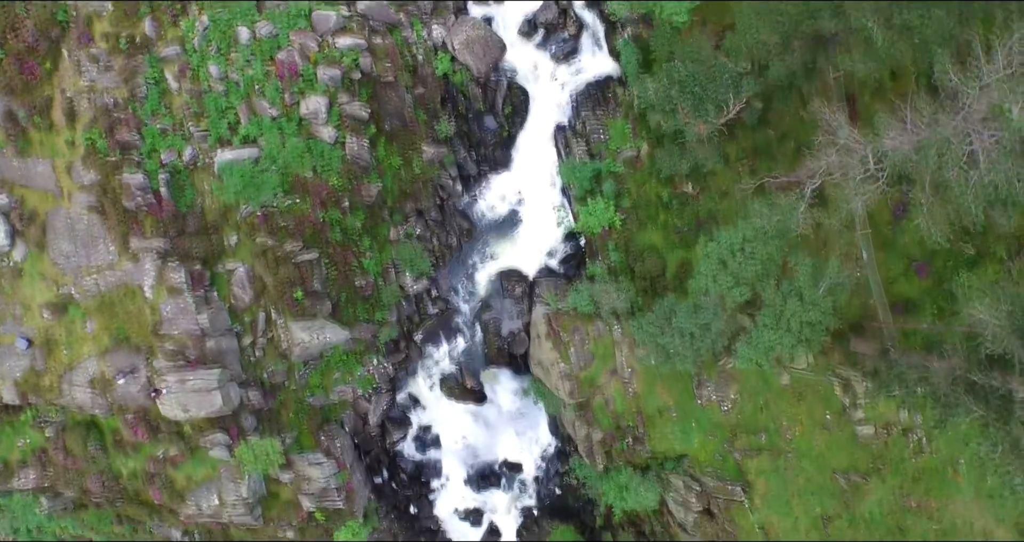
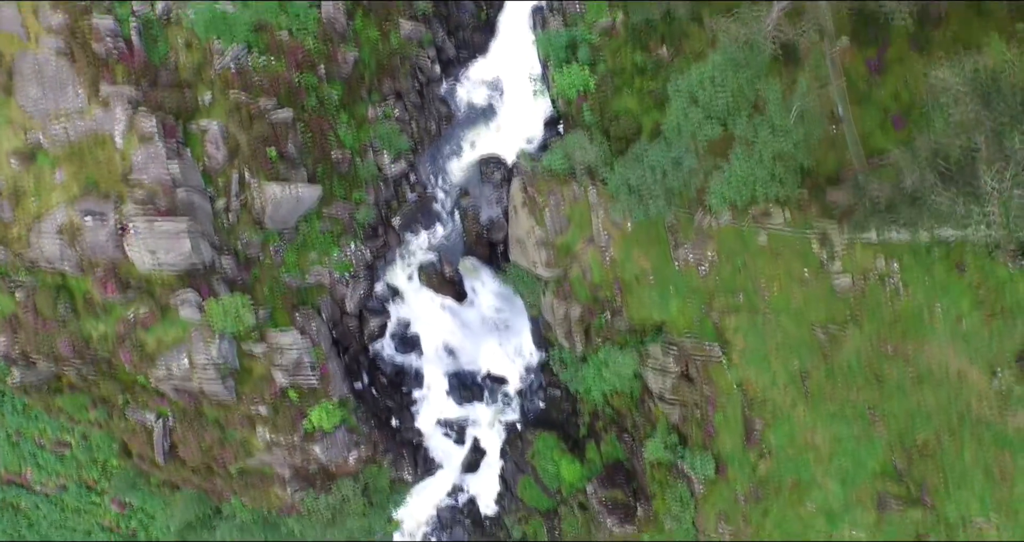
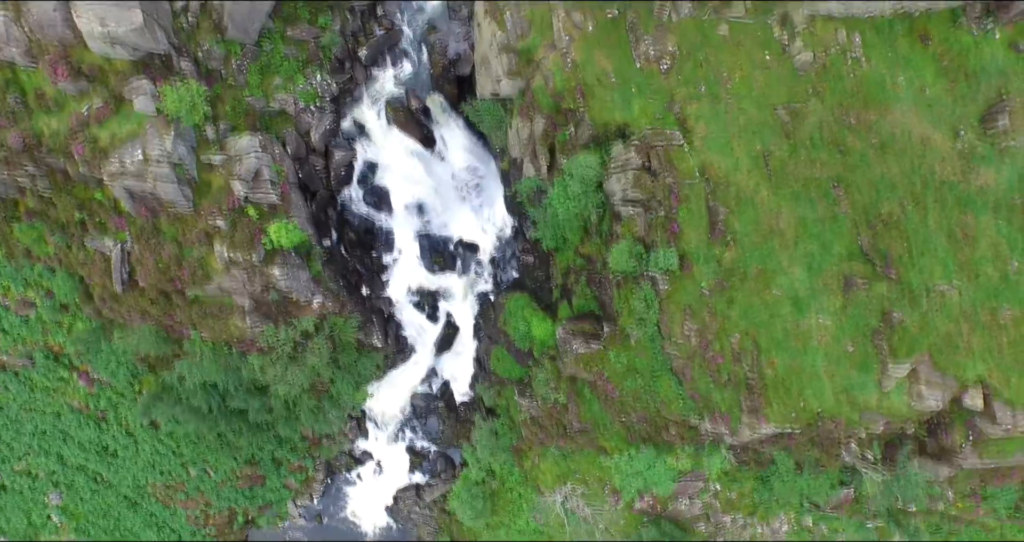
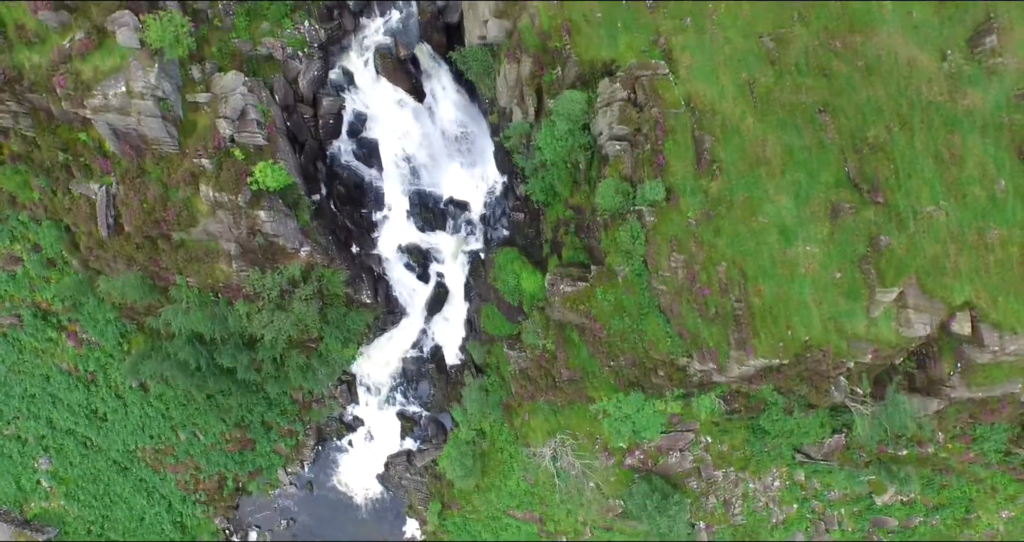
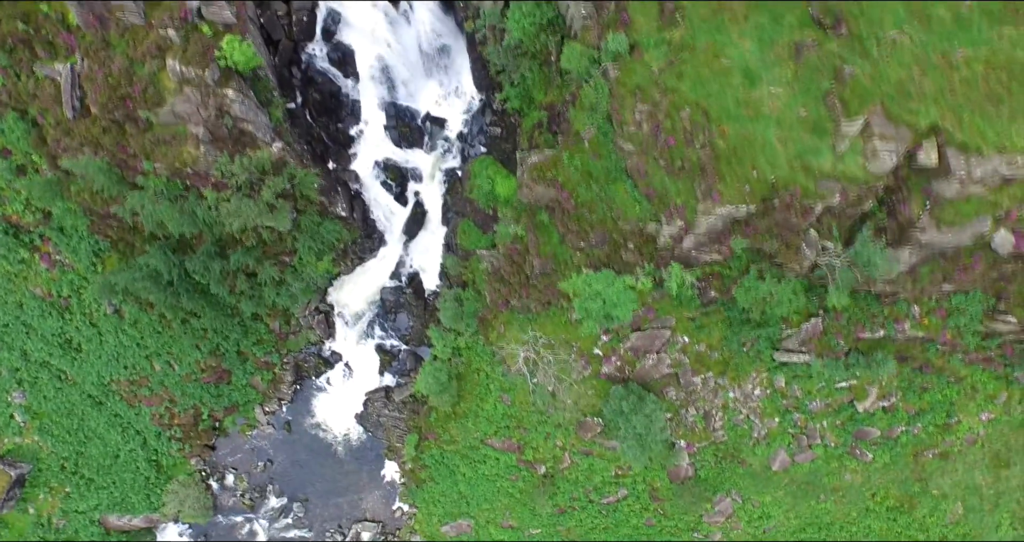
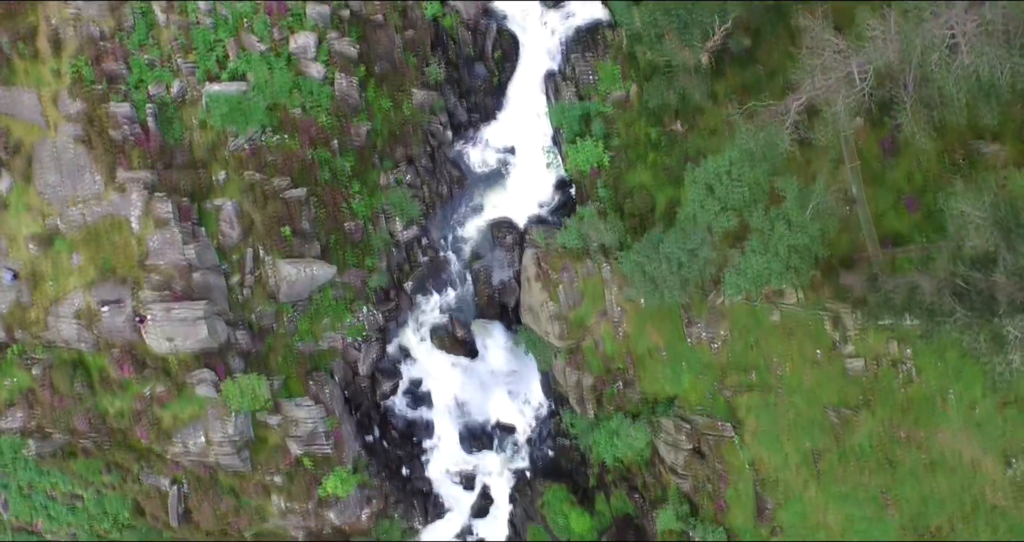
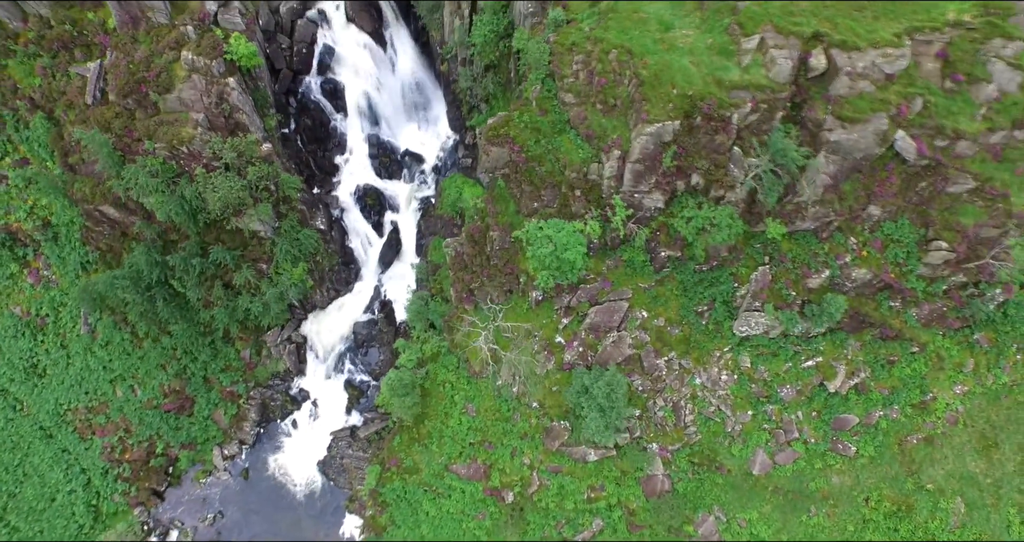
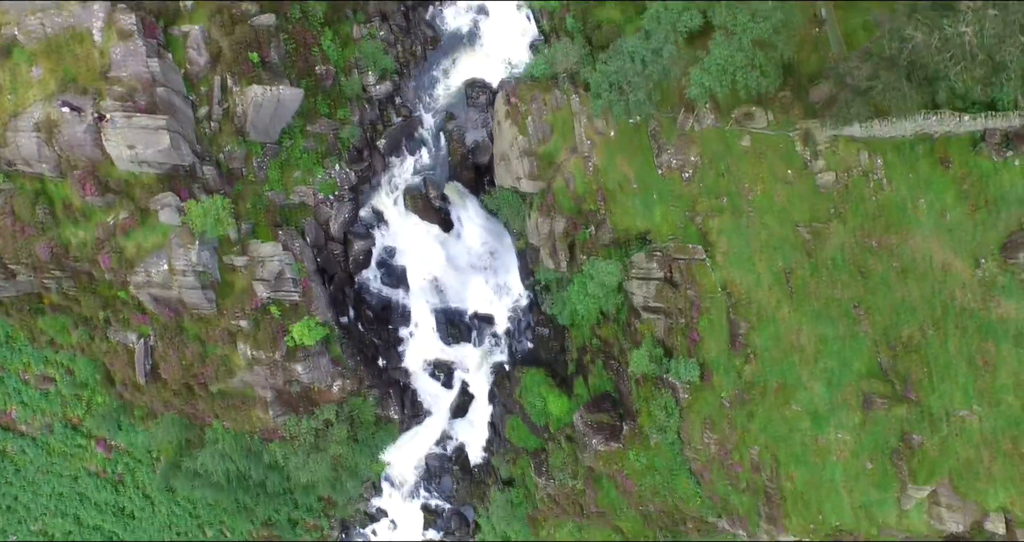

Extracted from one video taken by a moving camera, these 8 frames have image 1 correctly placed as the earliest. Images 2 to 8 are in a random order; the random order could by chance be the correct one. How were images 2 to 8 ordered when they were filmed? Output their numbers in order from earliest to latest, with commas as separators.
6, 2, 8, 3, 4, 5, 7
